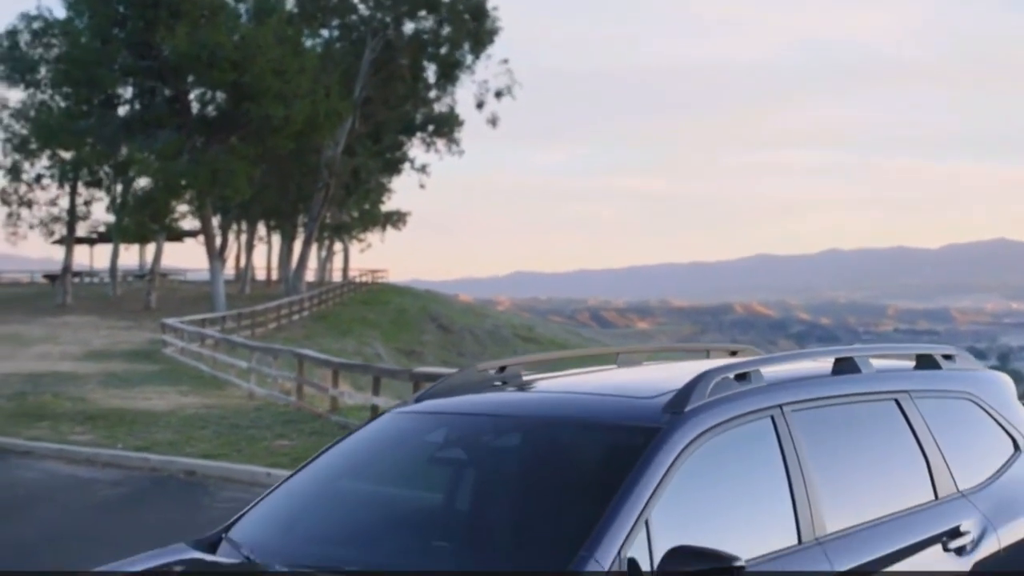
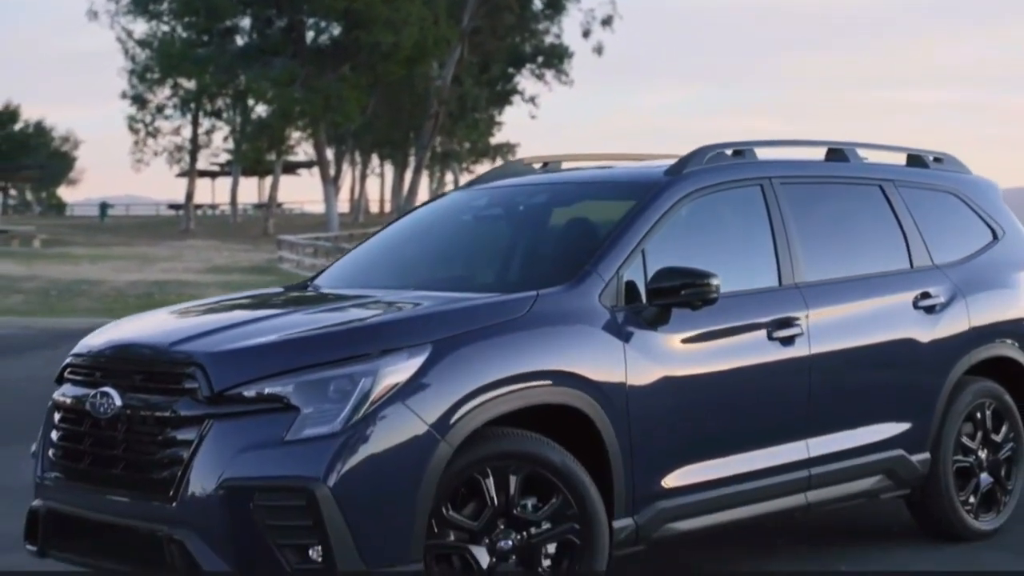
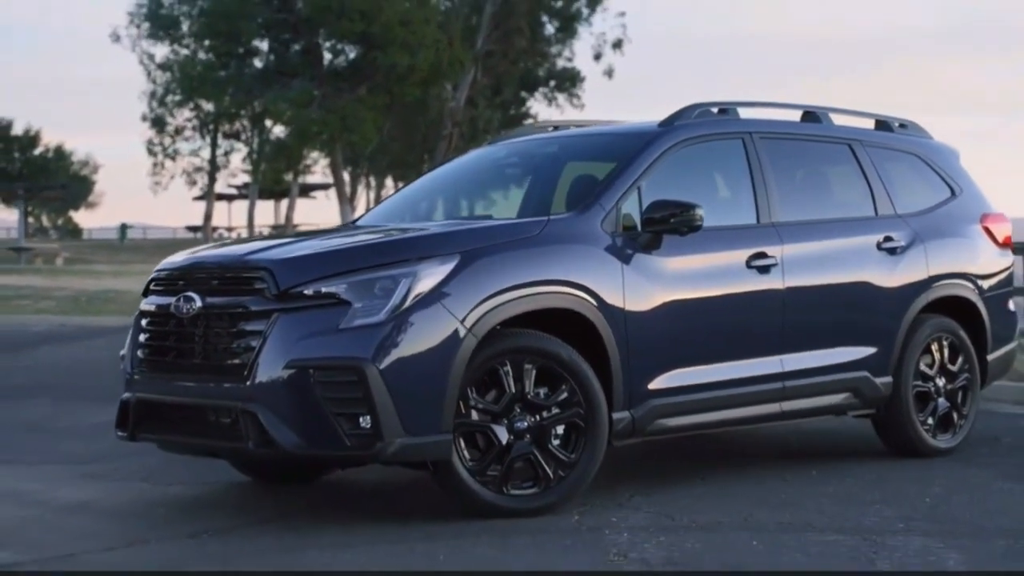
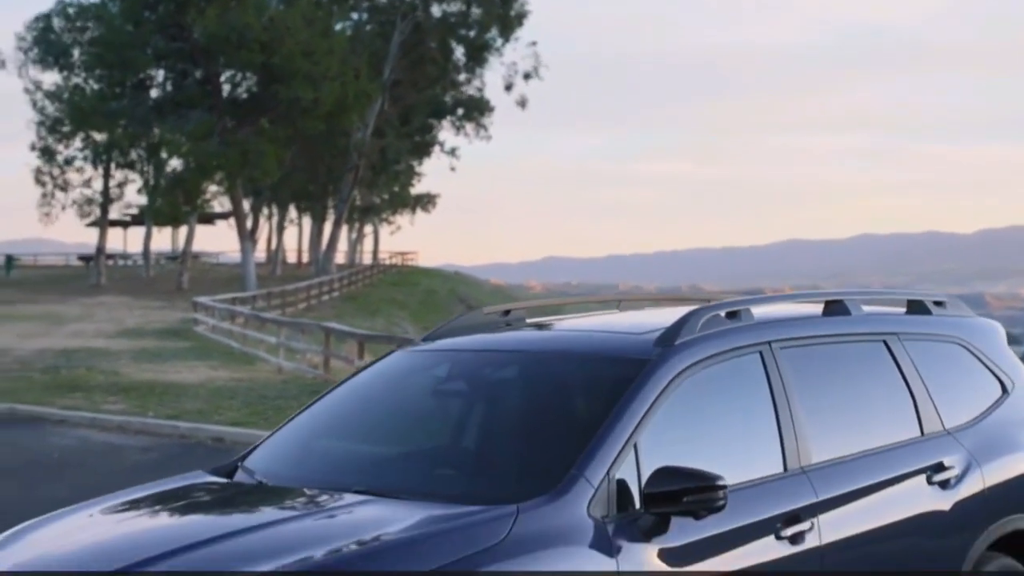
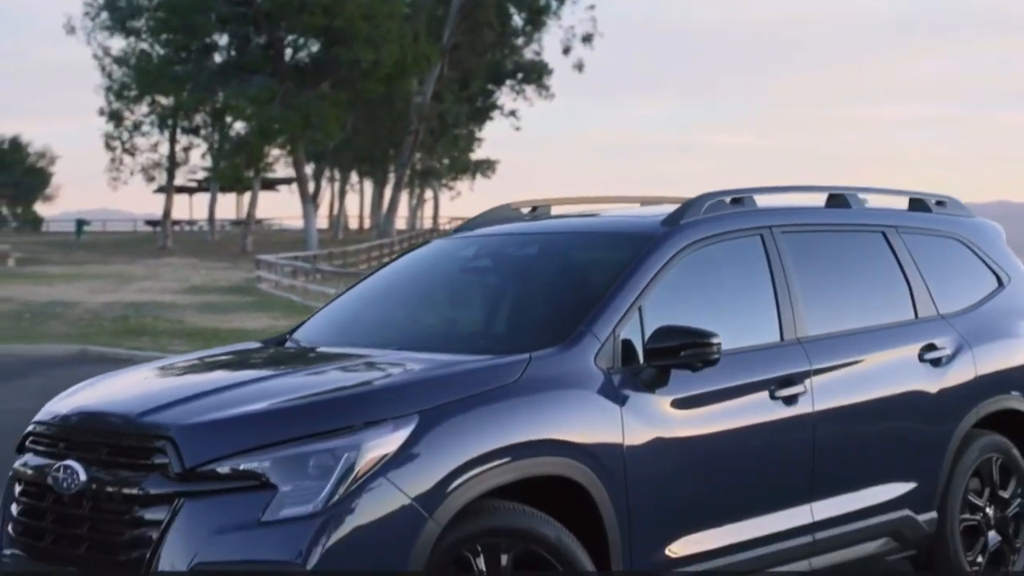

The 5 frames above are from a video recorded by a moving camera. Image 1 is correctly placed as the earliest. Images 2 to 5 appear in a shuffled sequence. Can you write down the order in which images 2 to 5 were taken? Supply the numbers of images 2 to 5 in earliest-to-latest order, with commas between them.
4, 5, 2, 3
